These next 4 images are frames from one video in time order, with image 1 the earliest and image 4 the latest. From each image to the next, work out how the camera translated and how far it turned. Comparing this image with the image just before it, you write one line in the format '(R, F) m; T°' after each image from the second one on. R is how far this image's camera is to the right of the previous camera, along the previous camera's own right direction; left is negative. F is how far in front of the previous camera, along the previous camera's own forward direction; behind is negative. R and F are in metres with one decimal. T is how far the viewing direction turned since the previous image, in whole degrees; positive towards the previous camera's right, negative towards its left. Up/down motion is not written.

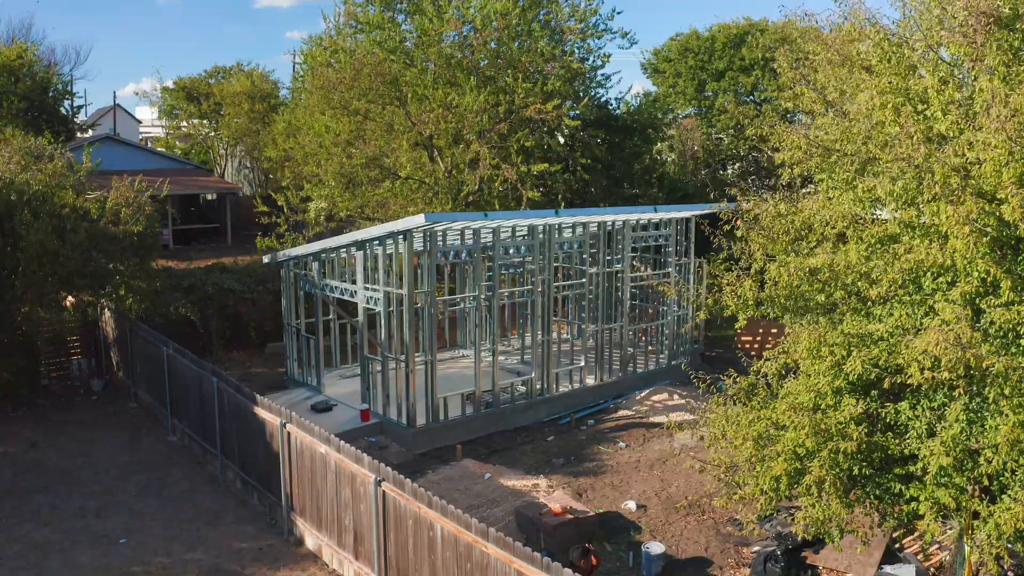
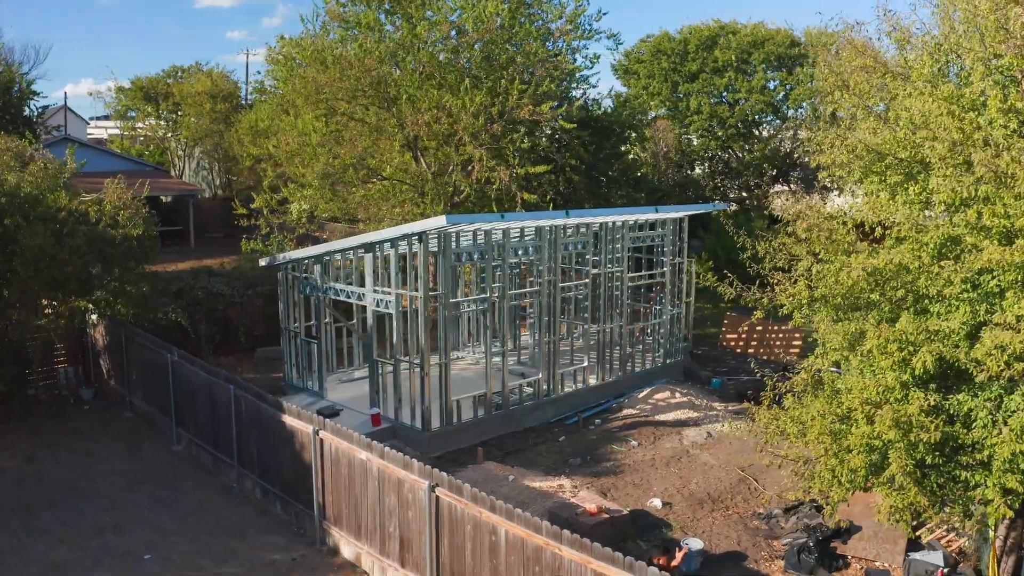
(-1.2, +0.1) m; +4°
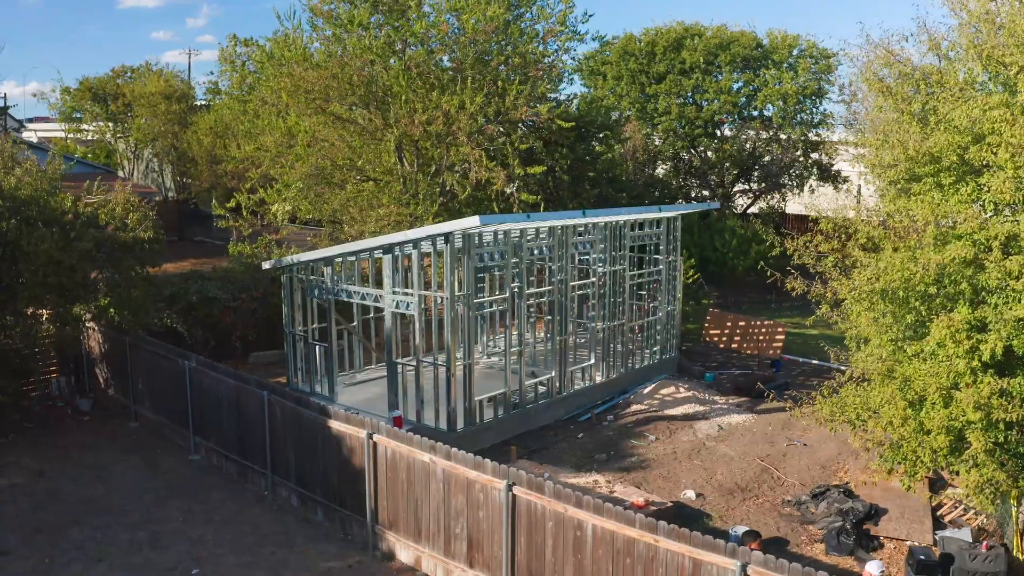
(-1.6, 0.0) m; +5°
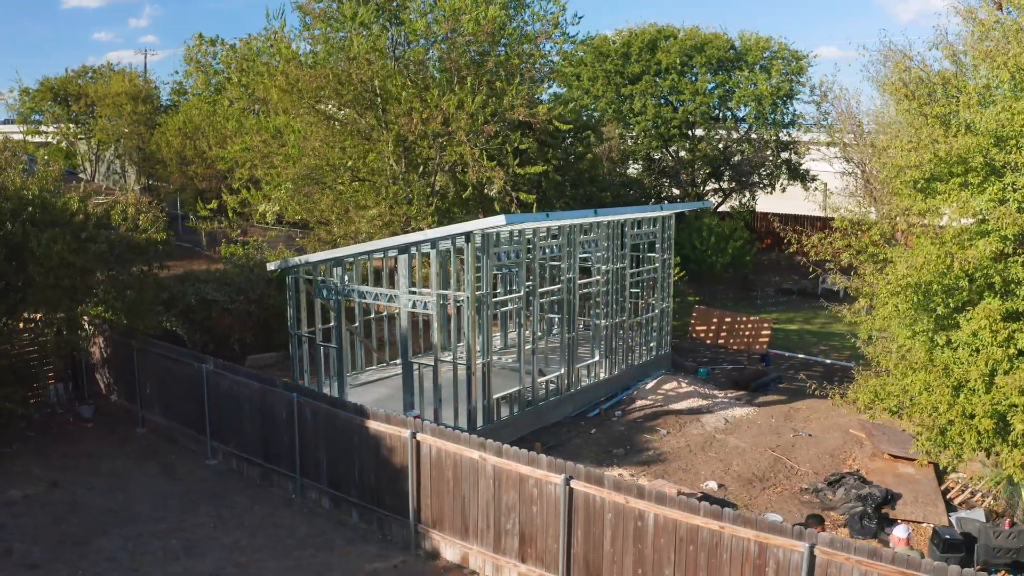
(-1.2, 0.0) m; +4°
